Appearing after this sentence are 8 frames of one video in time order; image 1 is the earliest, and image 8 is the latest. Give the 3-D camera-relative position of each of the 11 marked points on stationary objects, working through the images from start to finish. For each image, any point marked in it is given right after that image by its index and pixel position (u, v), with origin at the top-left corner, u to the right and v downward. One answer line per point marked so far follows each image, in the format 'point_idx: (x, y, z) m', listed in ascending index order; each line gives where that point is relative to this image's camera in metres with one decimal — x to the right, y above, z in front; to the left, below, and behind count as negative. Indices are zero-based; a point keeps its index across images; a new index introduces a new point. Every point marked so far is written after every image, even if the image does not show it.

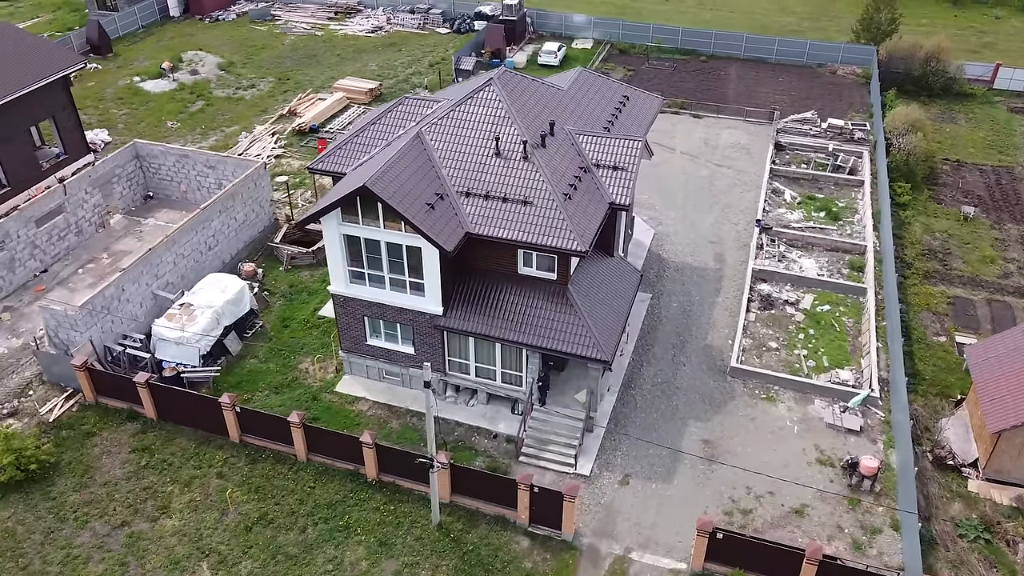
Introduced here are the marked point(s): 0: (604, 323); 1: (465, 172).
0: (+2.3, -0.8, +19.7) m
1: (-1.1, +2.8, +19.8) m
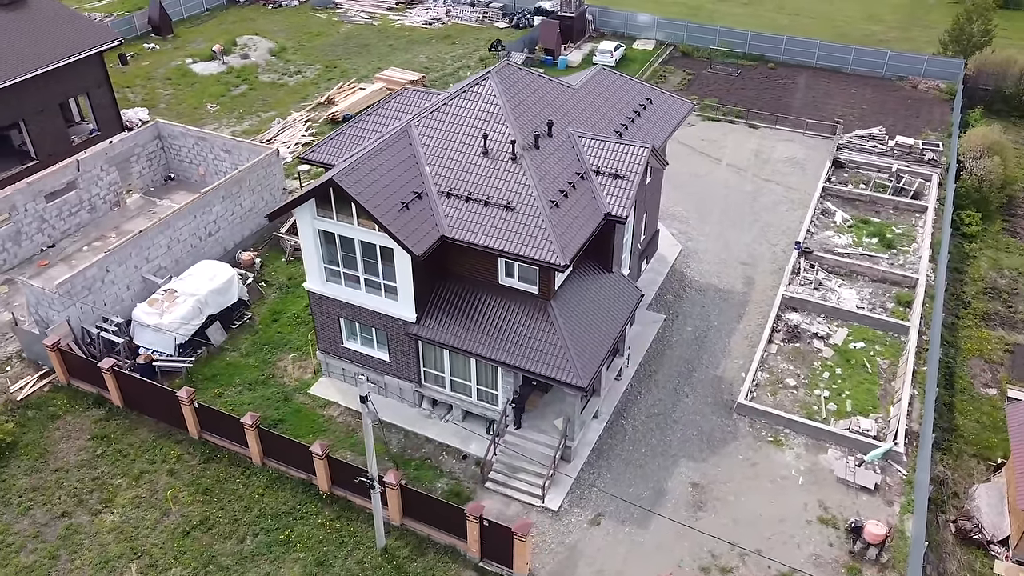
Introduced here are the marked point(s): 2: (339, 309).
0: (+1.7, -1.2, +18.0) m
1: (-1.4, +2.6, +18.4) m
2: (-4.2, -0.5, +19.7) m
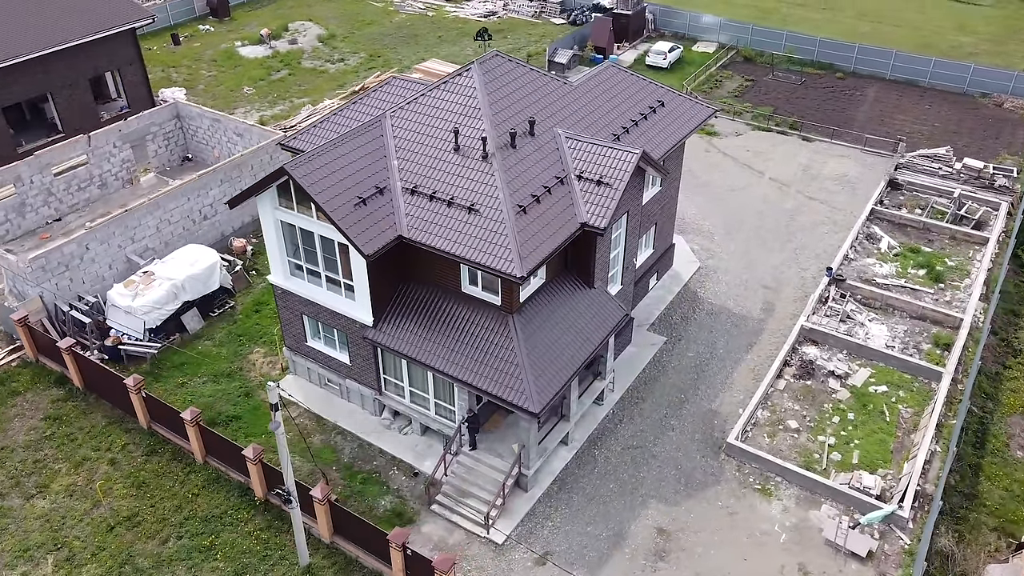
0: (+0.8, -1.5, +16.3) m
1: (-2.0, +2.5, +17.1) m
2: (-4.8, -0.4, +18.7) m
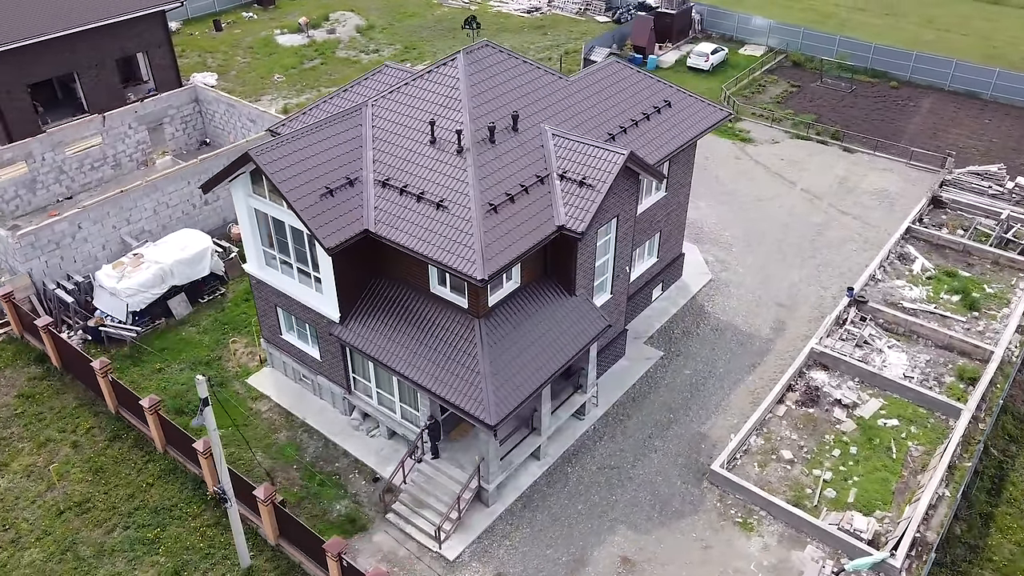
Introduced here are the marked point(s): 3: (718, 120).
0: (0.0, -1.6, +15.3) m
1: (-2.4, +2.6, +16.3) m
2: (-5.2, -0.2, +18.1) m
3: (+4.9, +4.0, +19.7) m
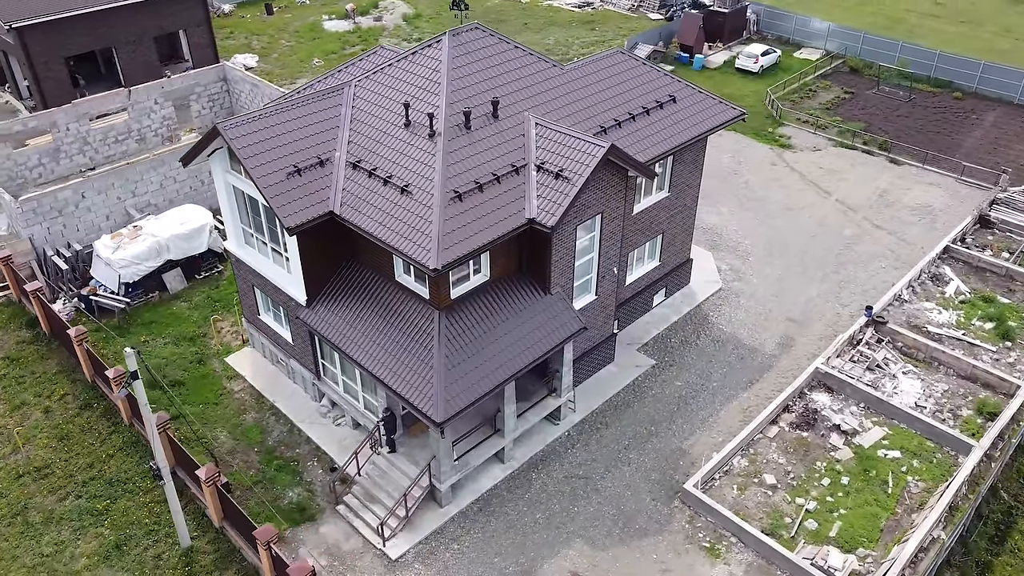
0: (-0.7, -1.5, +14.6) m
1: (-2.8, +2.8, +15.8) m
2: (-5.7, +0.3, +17.9) m
3: (+4.8, +3.8, +18.5) m
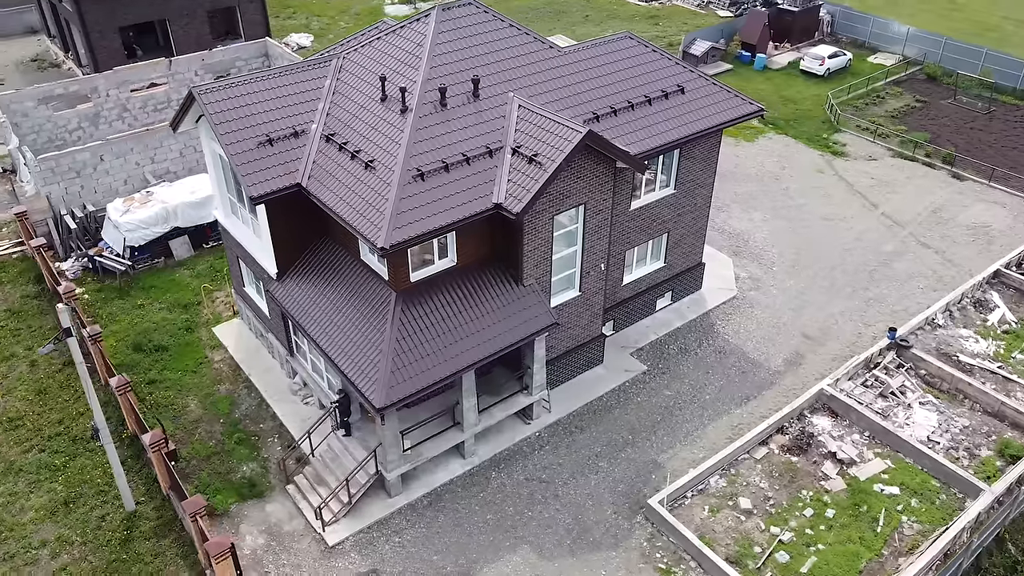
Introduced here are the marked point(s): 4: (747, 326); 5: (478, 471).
0: (-1.6, -1.2, +14.0) m
1: (-3.2, +3.3, +15.3) m
2: (-6.0, +0.9, +17.7) m
3: (+4.8, +3.7, +17.3) m
4: (+5.6, -0.9, +19.6) m
5: (-0.6, -3.5, +15.8) m
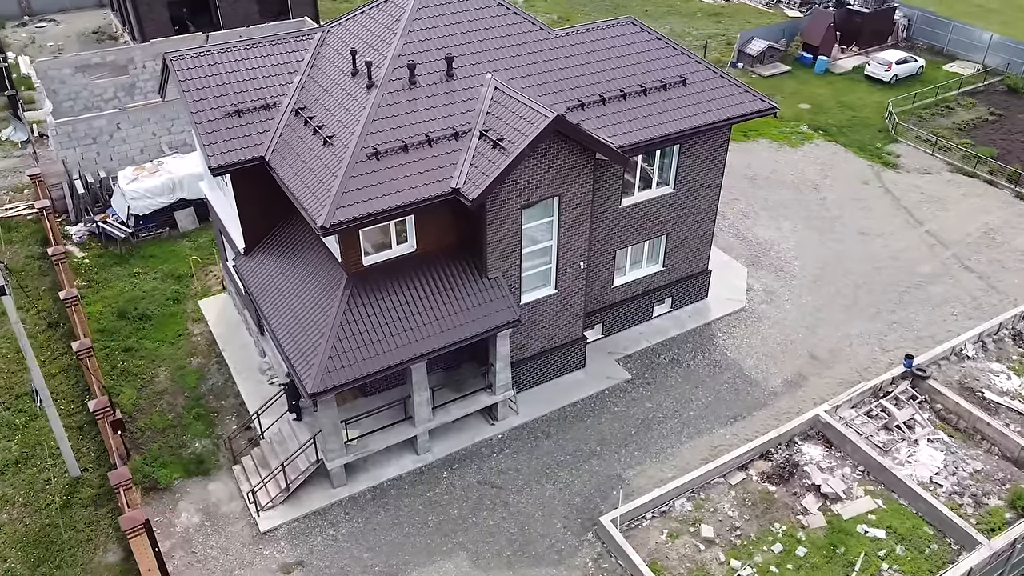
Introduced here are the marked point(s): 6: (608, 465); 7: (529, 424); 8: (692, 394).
0: (-2.4, -1.0, +13.4) m
1: (-3.6, +3.6, +14.8) m
2: (-6.3, +1.5, +17.5) m
3: (+4.6, +3.5, +15.9) m
4: (+5.3, -1.2, +18.2) m
5: (-1.5, -3.3, +15.1) m
6: (+1.8, -3.3, +15.2) m
7: (+0.4, -2.6, +16.0) m
8: (+3.7, -2.2, +16.8) m
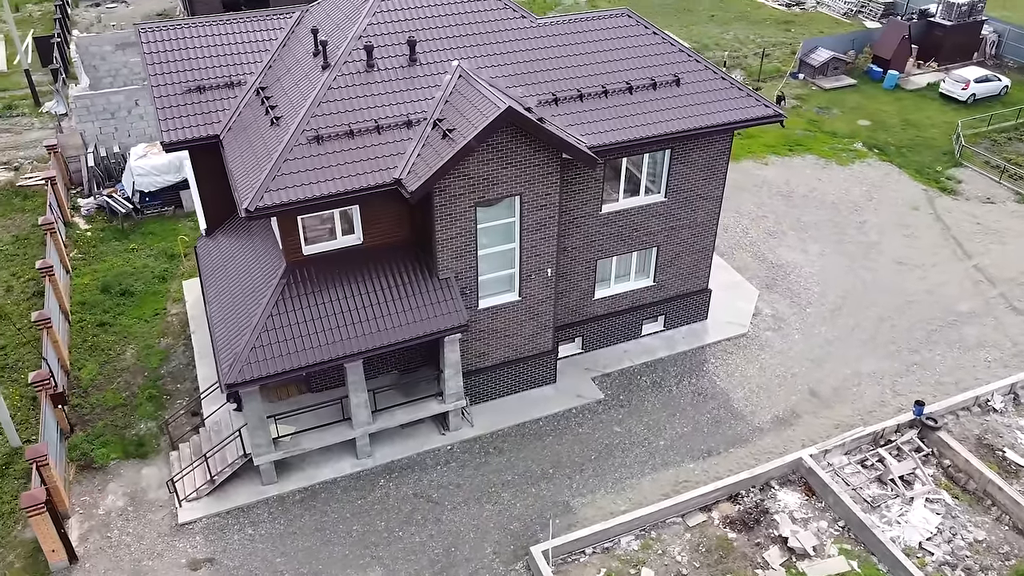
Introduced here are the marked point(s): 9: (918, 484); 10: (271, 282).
0: (-3.4, -0.8, +12.7) m
1: (-4.1, +3.8, +14.3) m
2: (-6.6, +1.8, +17.2) m
3: (+4.1, +3.0, +14.5) m
4: (+4.8, -1.7, +16.6) m
5: (-2.5, -3.2, +14.2) m
6: (+0.8, -3.5, +14.1) m
7: (-0.5, -2.7, +15.0) m
8: (+2.9, -2.5, +15.4) m
9: (+7.1, -3.4, +14.2) m
10: (-3.9, +0.1, +13.2) m
